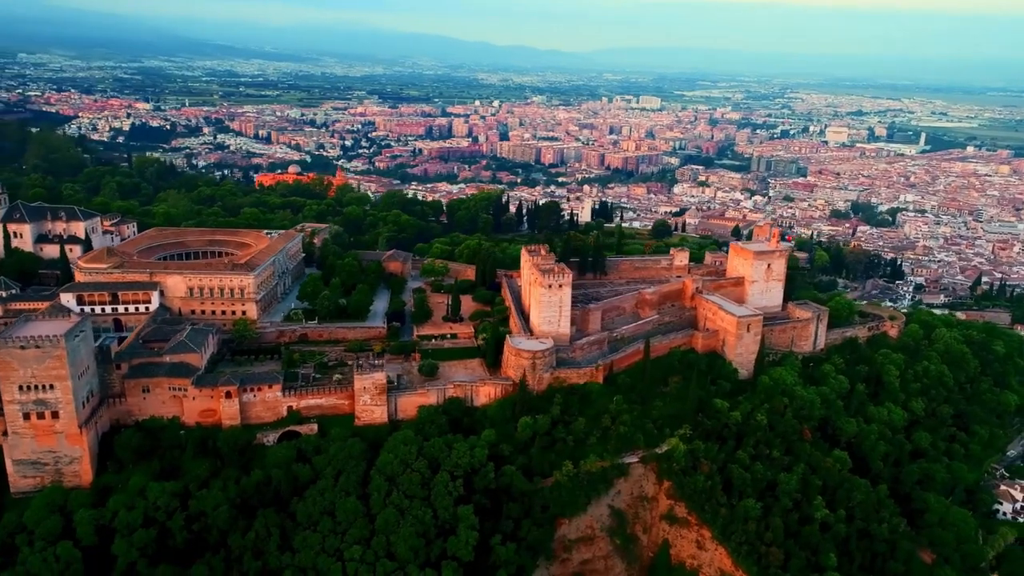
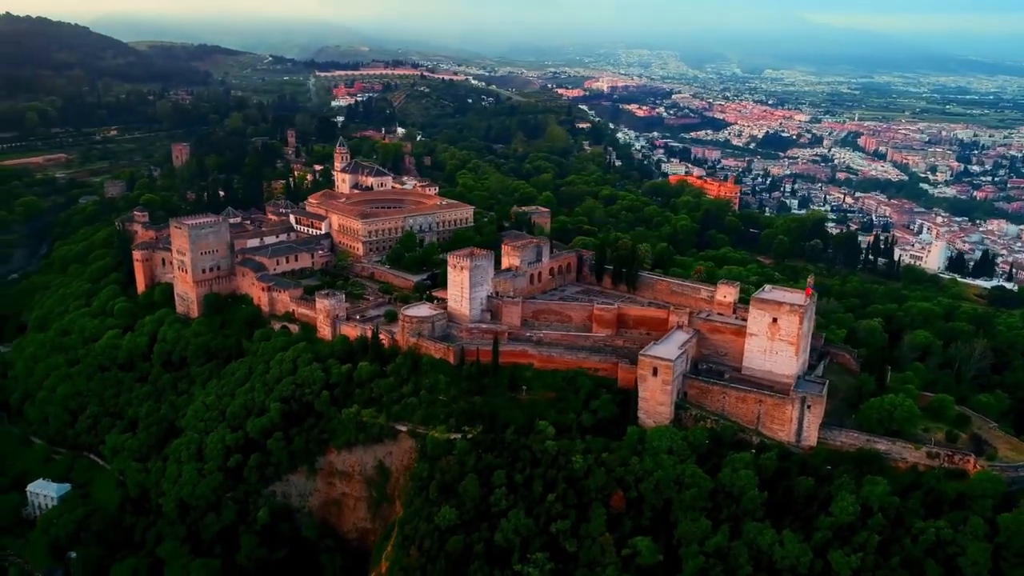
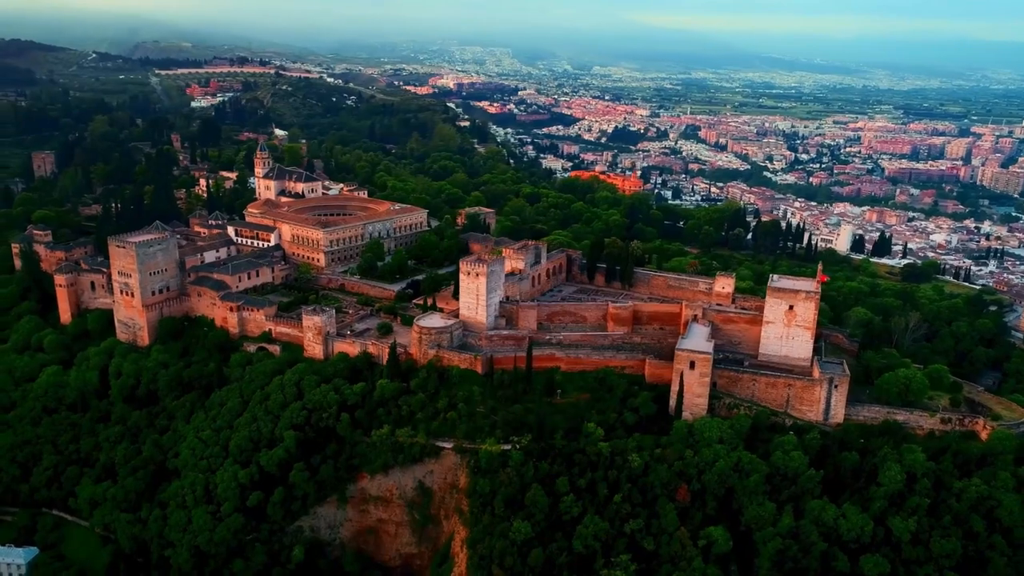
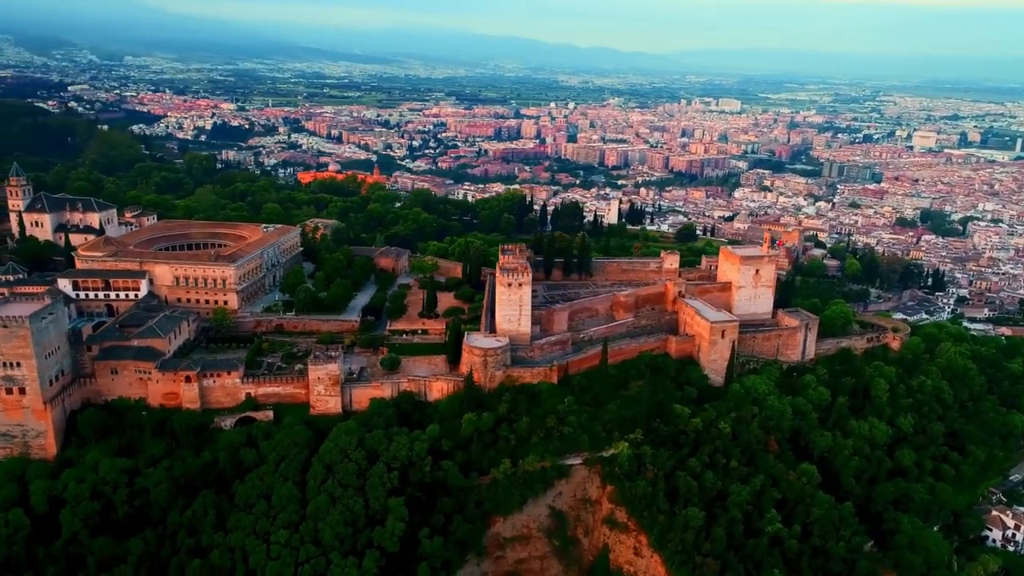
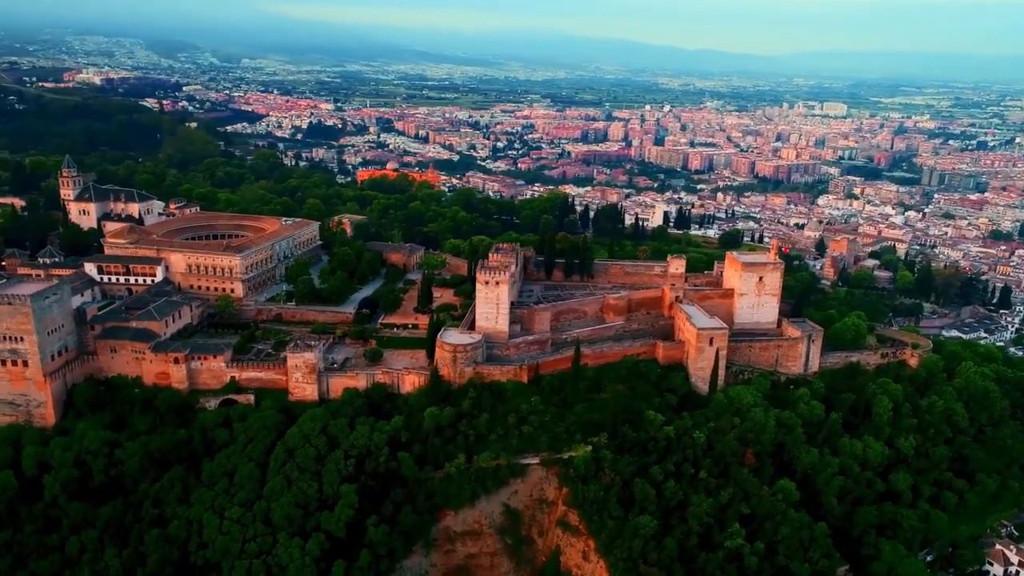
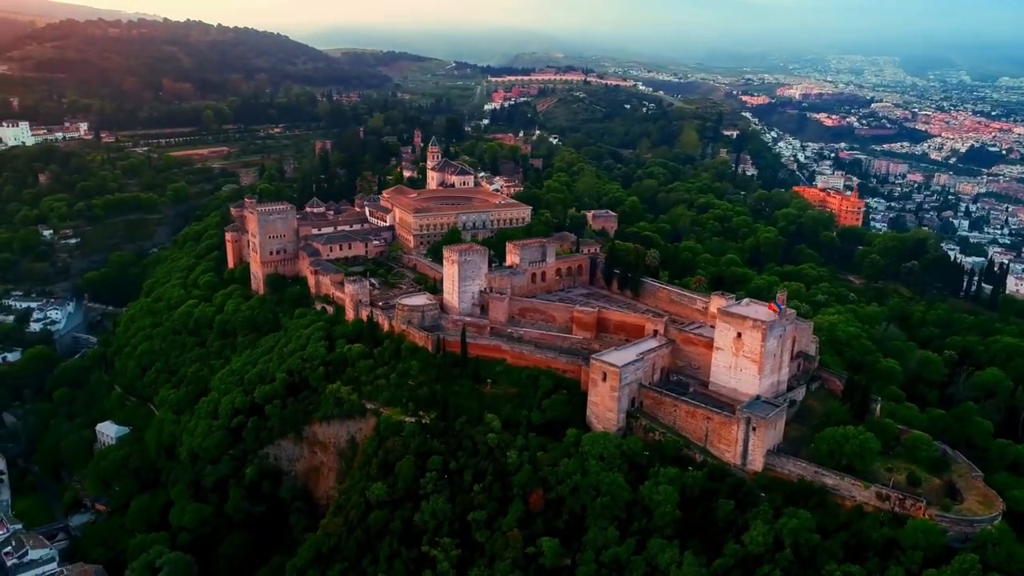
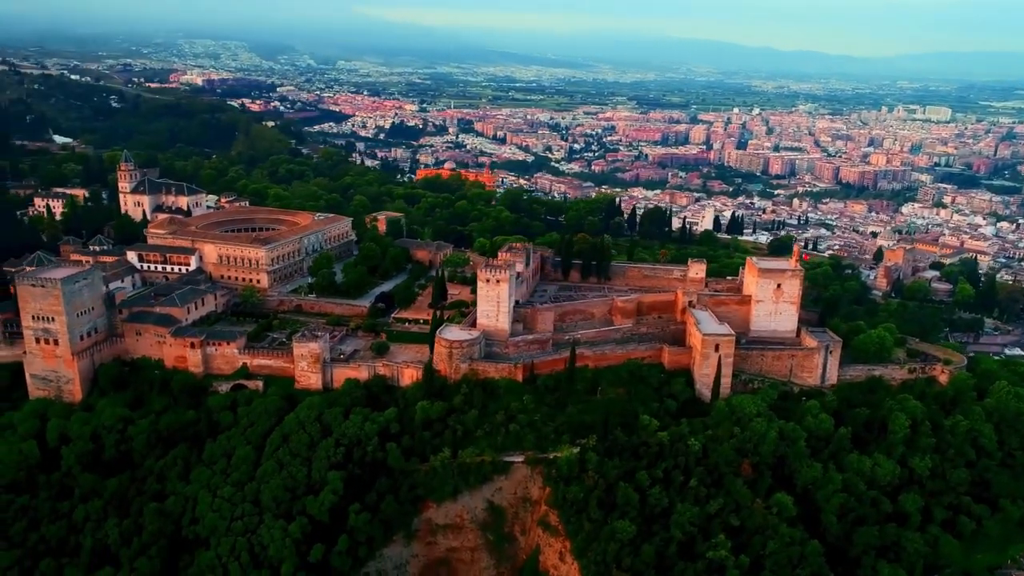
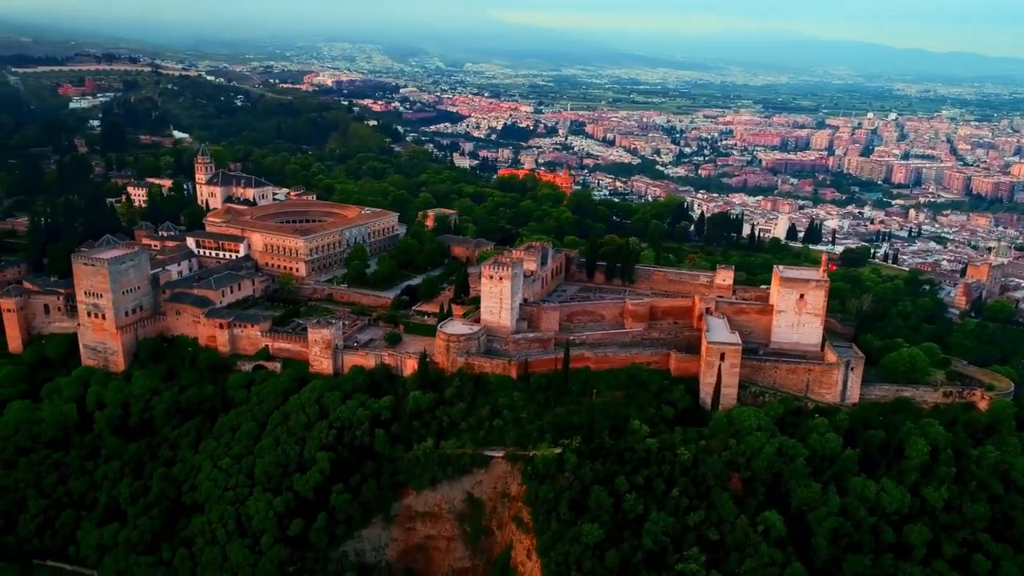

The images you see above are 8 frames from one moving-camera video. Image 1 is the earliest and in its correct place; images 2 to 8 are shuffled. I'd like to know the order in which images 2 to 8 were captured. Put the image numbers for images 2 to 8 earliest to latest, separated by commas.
4, 5, 7, 8, 3, 2, 6
